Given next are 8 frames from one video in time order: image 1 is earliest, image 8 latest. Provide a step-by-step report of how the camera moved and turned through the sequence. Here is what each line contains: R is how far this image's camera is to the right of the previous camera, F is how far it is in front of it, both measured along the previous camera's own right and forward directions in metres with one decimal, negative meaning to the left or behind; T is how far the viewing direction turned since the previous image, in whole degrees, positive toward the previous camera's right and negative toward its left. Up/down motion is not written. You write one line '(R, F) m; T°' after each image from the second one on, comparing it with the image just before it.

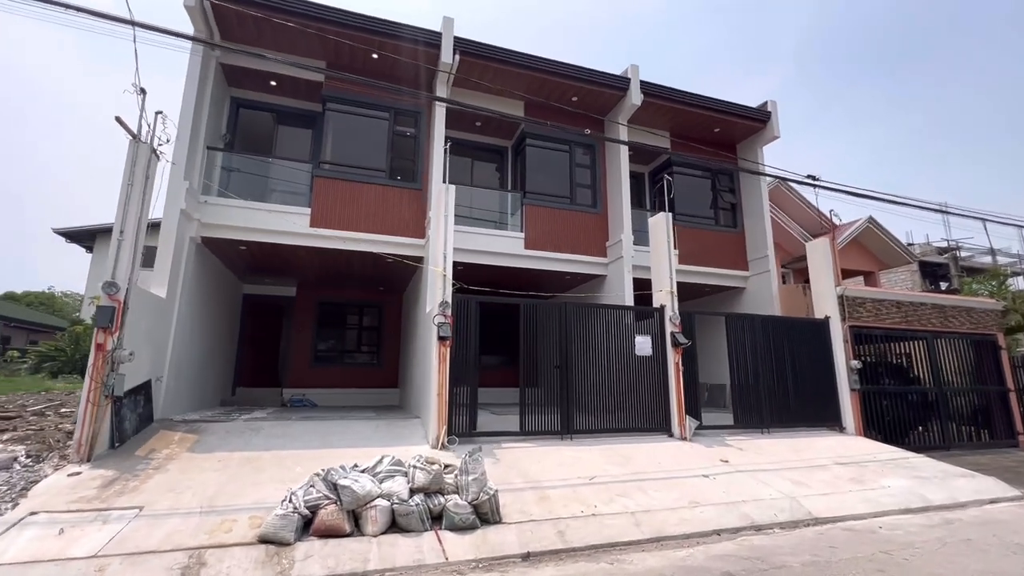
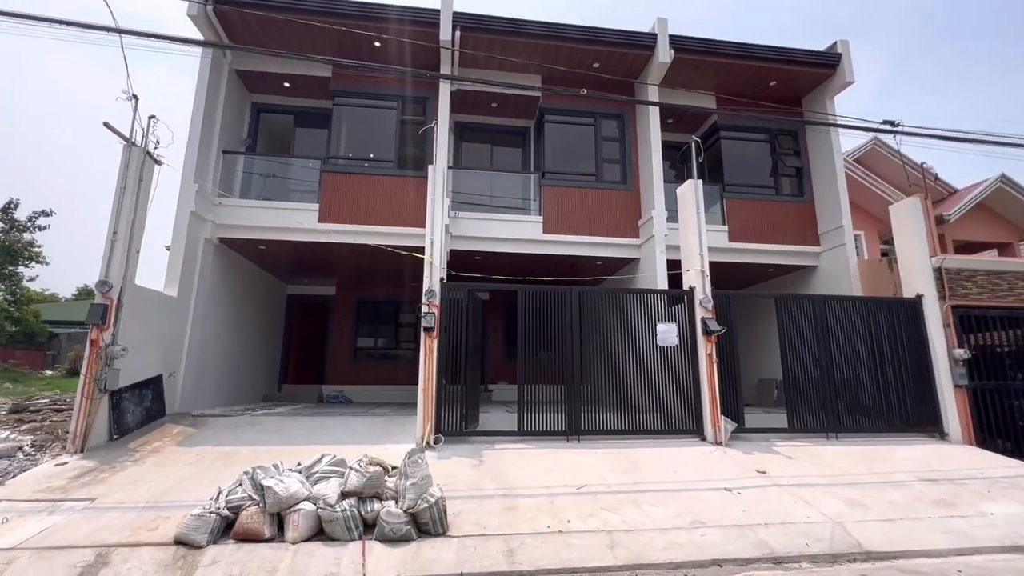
(+1.4, +0.9) m; -11°
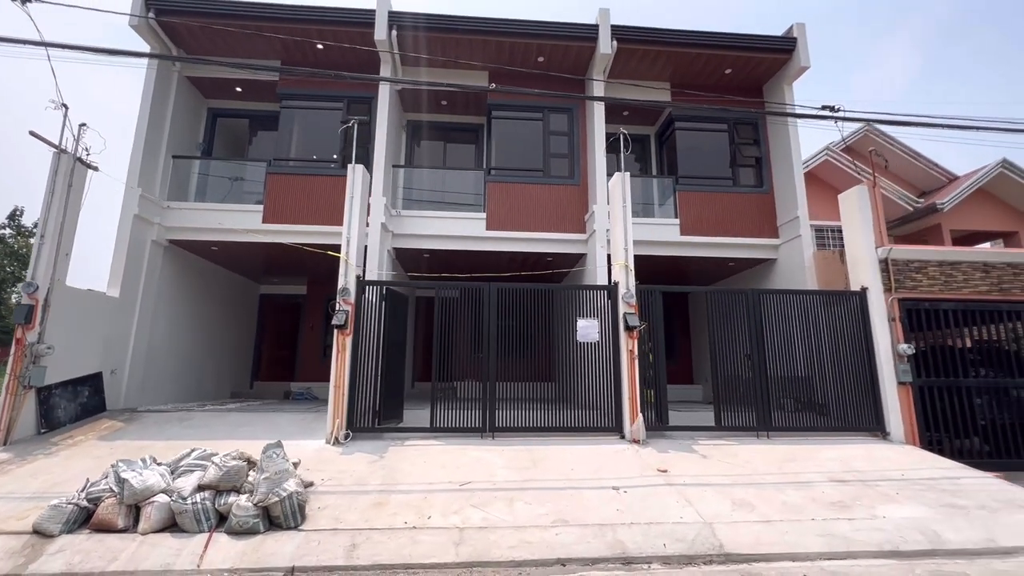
(+1.7, +0.1) m; -3°
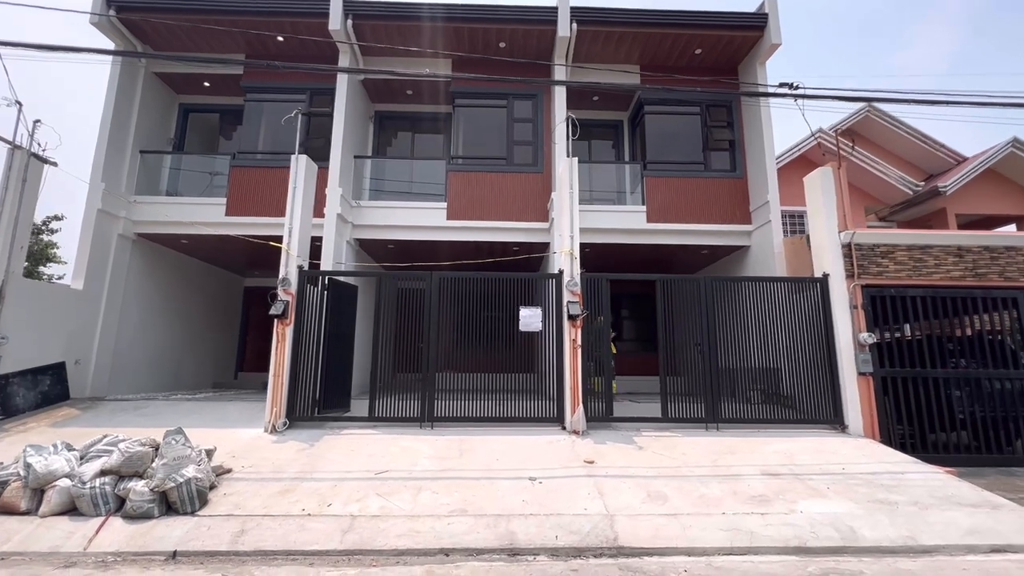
(+1.2, +0.1) m; -3°
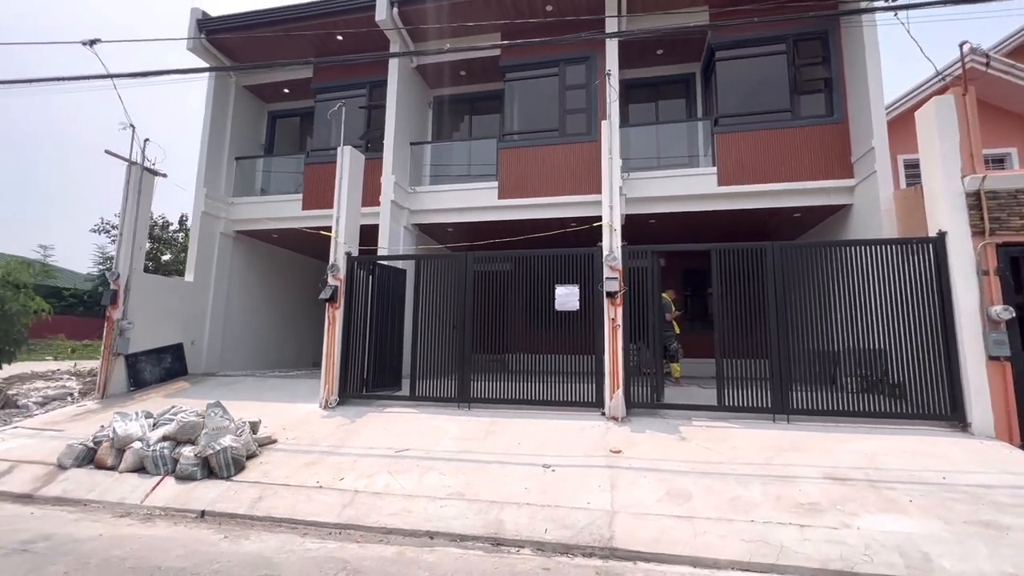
(+1.1, +0.4) m; -14°
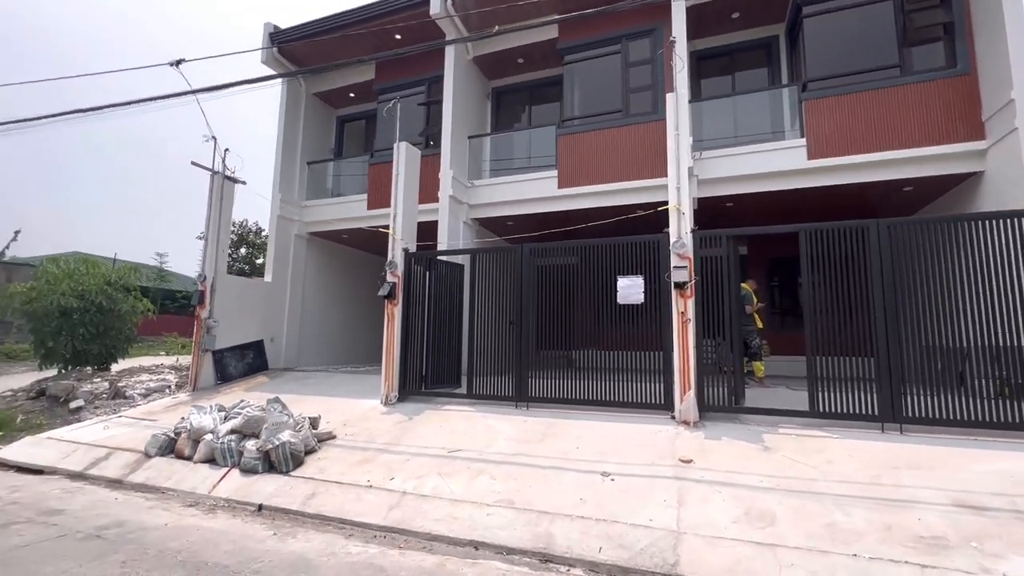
(+0.2, +0.4) m; -9°
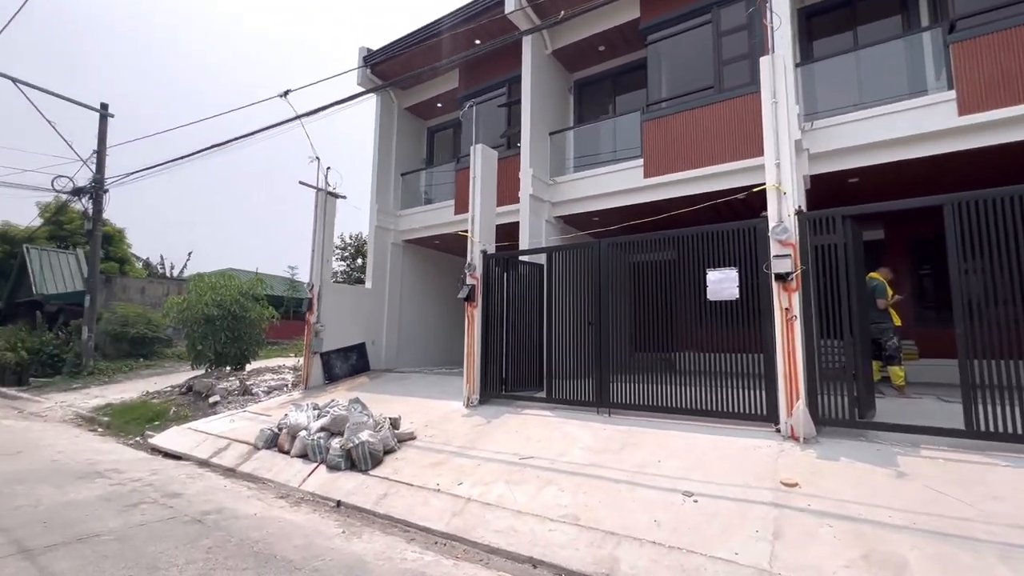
(+0.4, +0.3) m; -13°
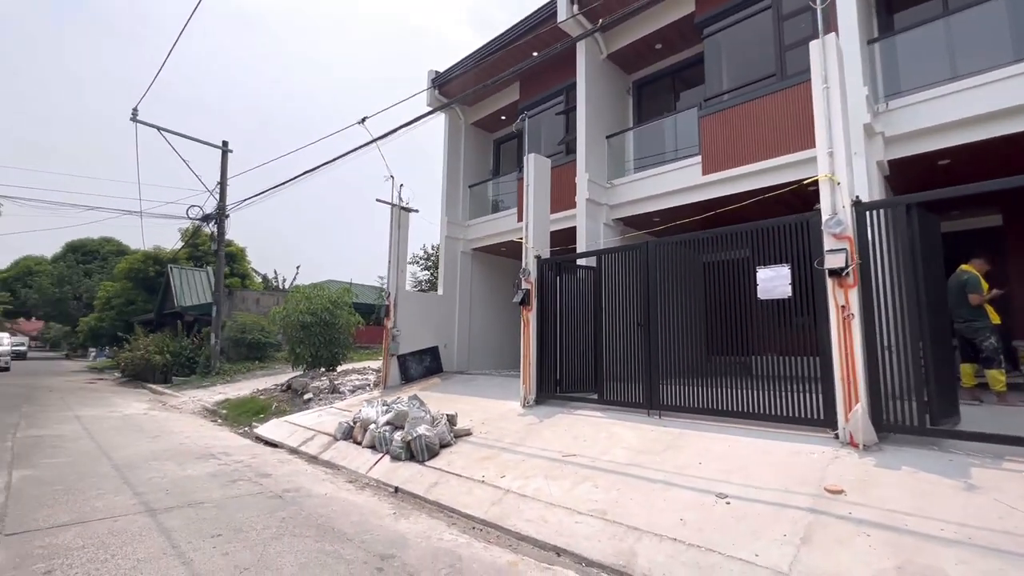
(+0.5, -0.2) m; -10°
